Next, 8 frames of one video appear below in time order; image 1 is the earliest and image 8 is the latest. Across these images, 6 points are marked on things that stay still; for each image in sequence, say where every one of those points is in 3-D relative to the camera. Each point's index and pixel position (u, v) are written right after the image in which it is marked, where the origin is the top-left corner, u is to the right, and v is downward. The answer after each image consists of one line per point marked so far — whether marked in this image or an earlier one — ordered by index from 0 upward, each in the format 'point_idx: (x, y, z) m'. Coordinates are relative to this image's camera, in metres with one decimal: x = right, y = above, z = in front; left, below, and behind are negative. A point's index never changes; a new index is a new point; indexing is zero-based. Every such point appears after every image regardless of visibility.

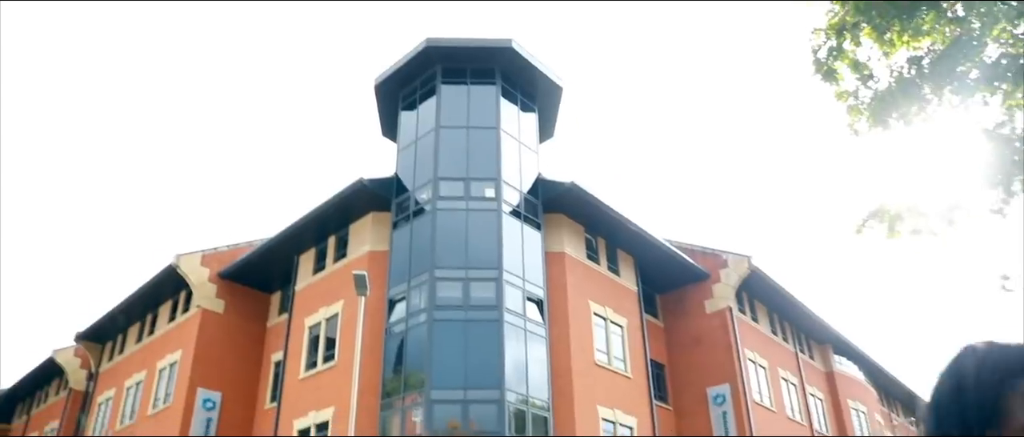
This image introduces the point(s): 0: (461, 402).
0: (-1.2, -4.5, +19.0) m
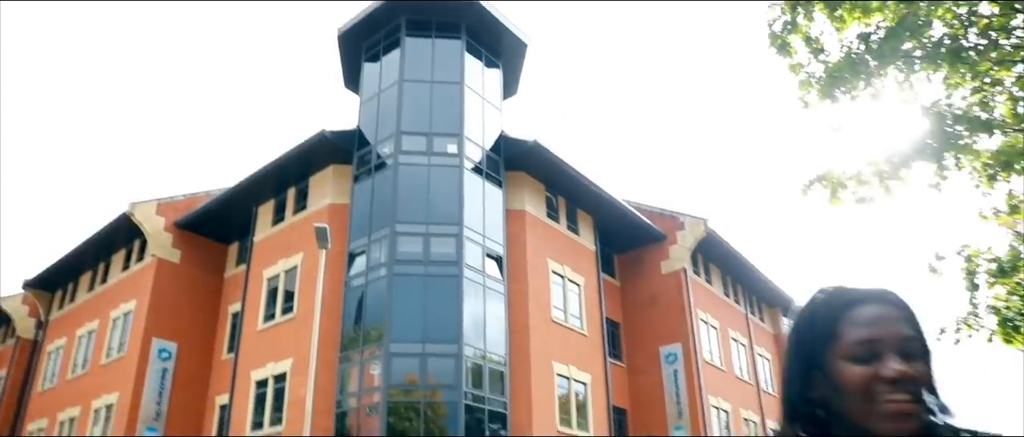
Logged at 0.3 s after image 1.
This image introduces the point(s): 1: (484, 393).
0: (-2.3, -3.4, +19.3) m
1: (-0.7, -4.4, +19.5) m
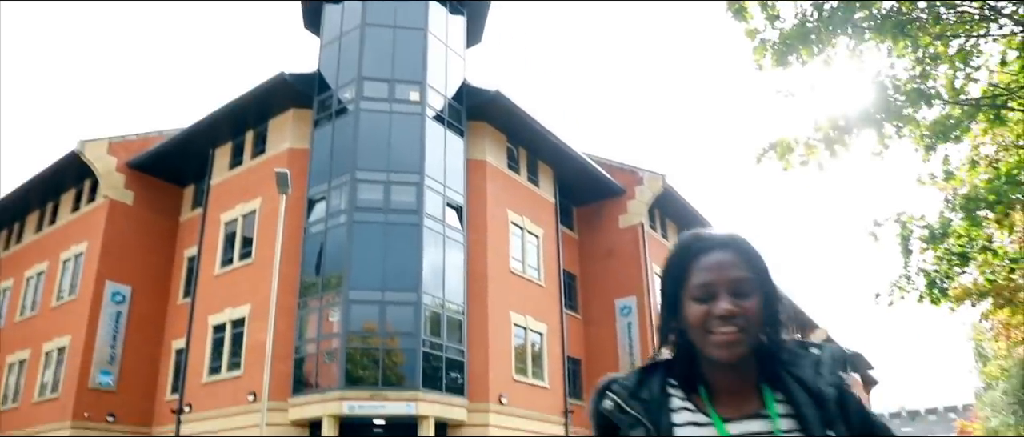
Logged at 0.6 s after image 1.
0: (-3.3, -2.1, +19.4) m
1: (-1.8, -3.1, +19.8) m
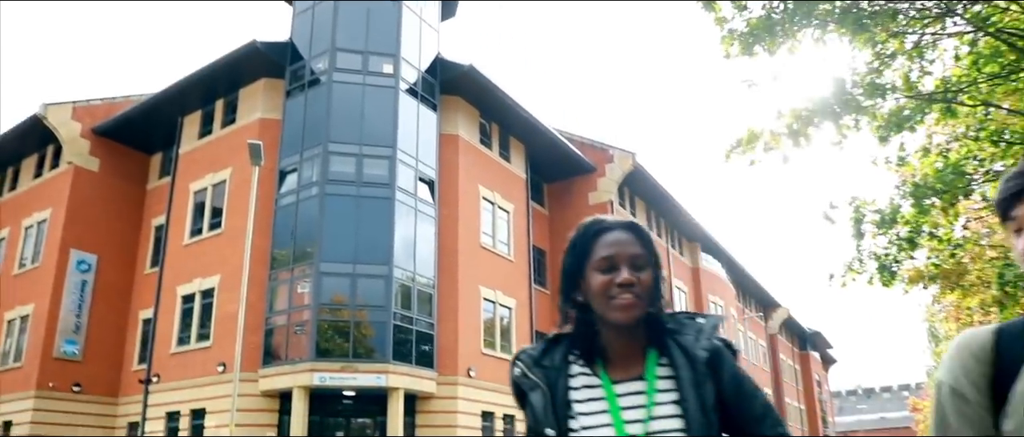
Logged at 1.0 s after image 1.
0: (-4.1, -1.4, +19.5) m
1: (-2.6, -2.5, +20.0) m
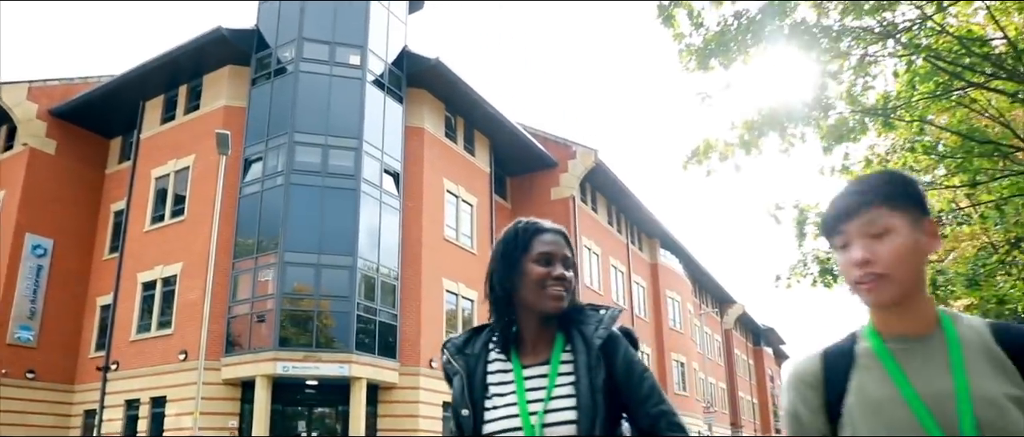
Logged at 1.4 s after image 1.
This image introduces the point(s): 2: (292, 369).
0: (-5.0, -1.2, +19.6) m
1: (-3.5, -2.3, +20.2) m
2: (-5.2, -3.6, +18.5) m
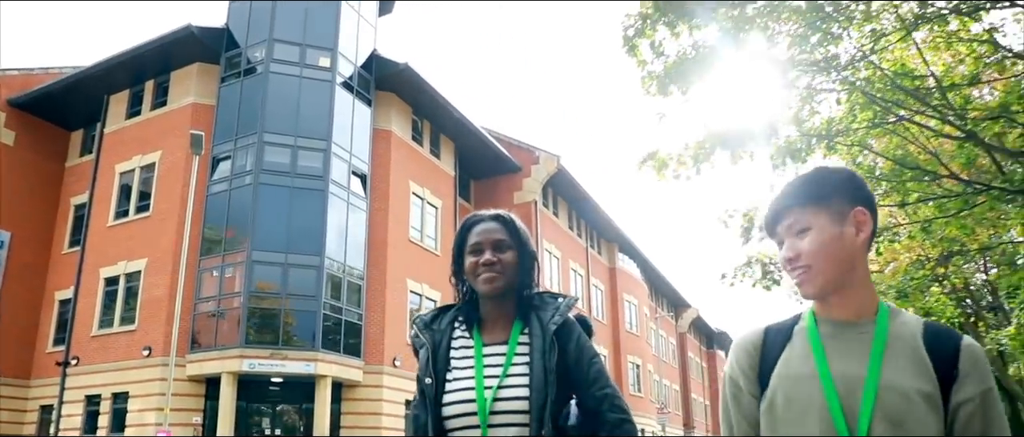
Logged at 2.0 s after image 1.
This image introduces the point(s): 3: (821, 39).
0: (-5.9, -1.2, +19.9) m
1: (-4.5, -2.3, +20.5) m
2: (-6.1, -3.6, +18.8) m
3: (+3.6, +2.2, +9.2) m
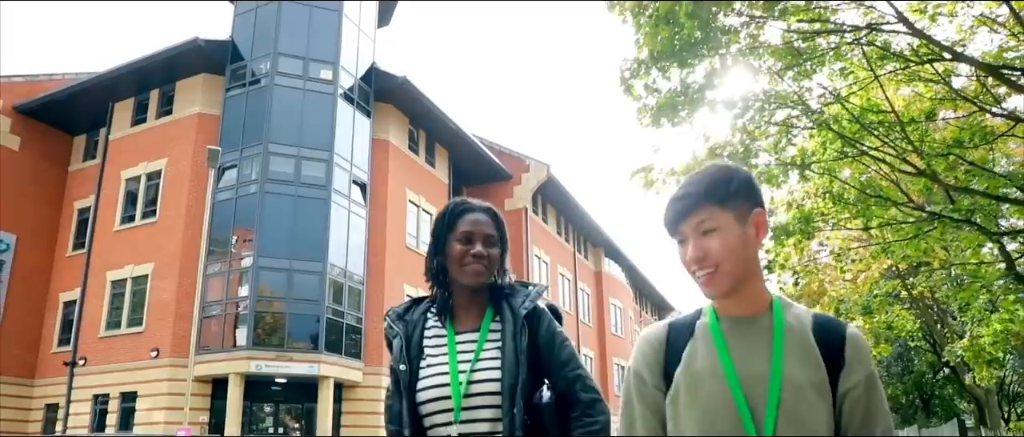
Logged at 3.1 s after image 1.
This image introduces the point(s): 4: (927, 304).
0: (-6.1, -1.4, +20.8) m
1: (-4.7, -2.5, +21.5) m
2: (-6.3, -3.8, +19.6) m
3: (+3.8, +1.9, +10.3) m
4: (+10.1, -2.1, +18.9) m
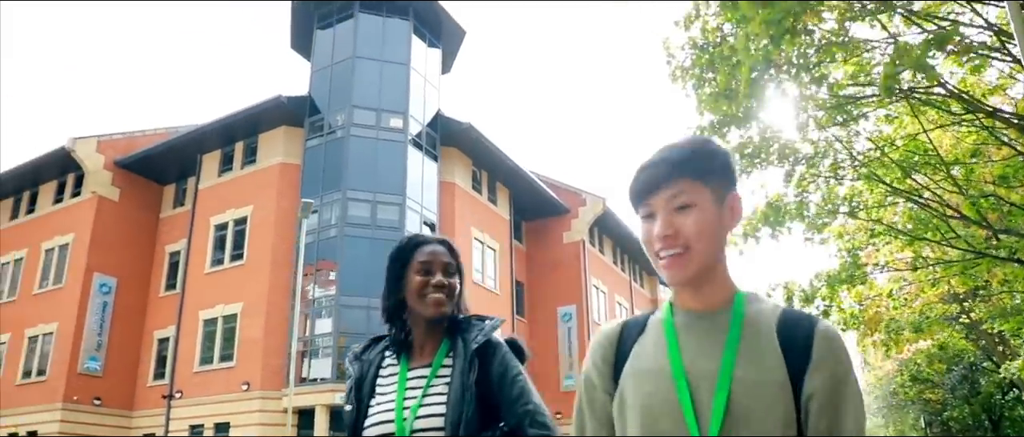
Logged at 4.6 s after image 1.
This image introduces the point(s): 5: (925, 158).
0: (-4.2, -2.6, +22.3) m
1: (-2.8, -3.6, +22.9) m
2: (-4.5, -4.9, +21.1) m
3: (+4.8, +1.2, +11.4) m
4: (+11.8, -2.8, +19.4) m
5: (+6.1, +0.8, +11.6) m
